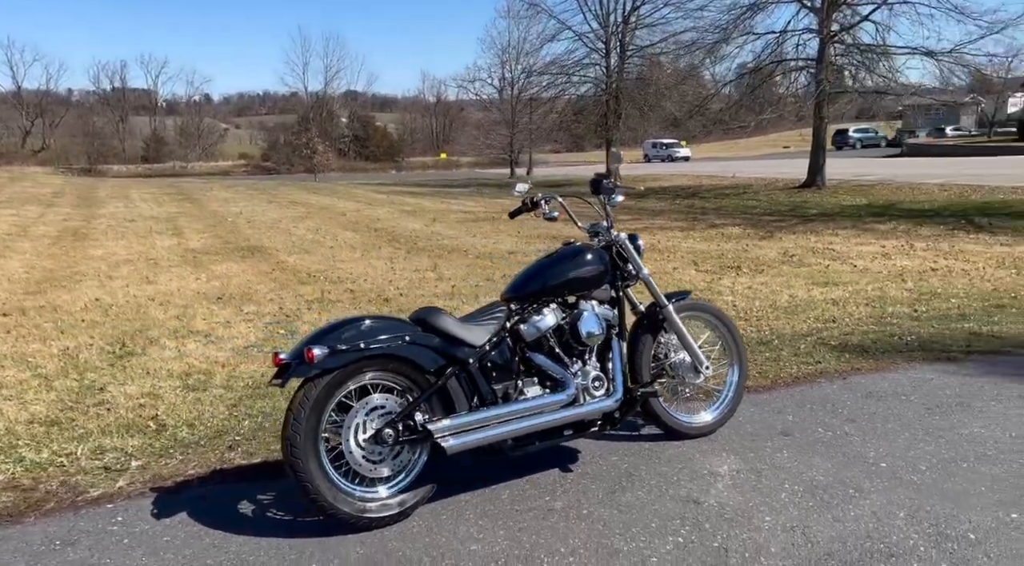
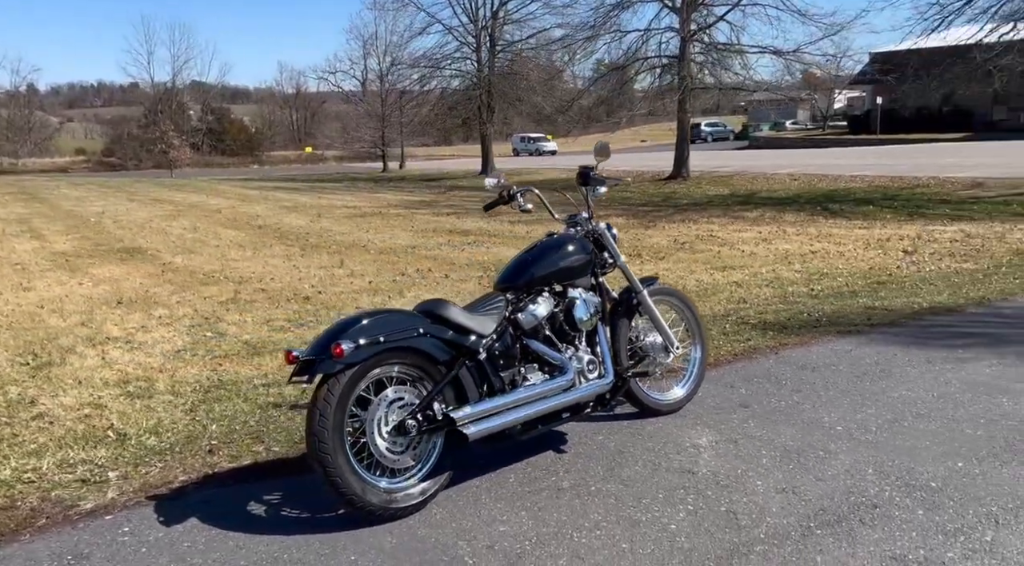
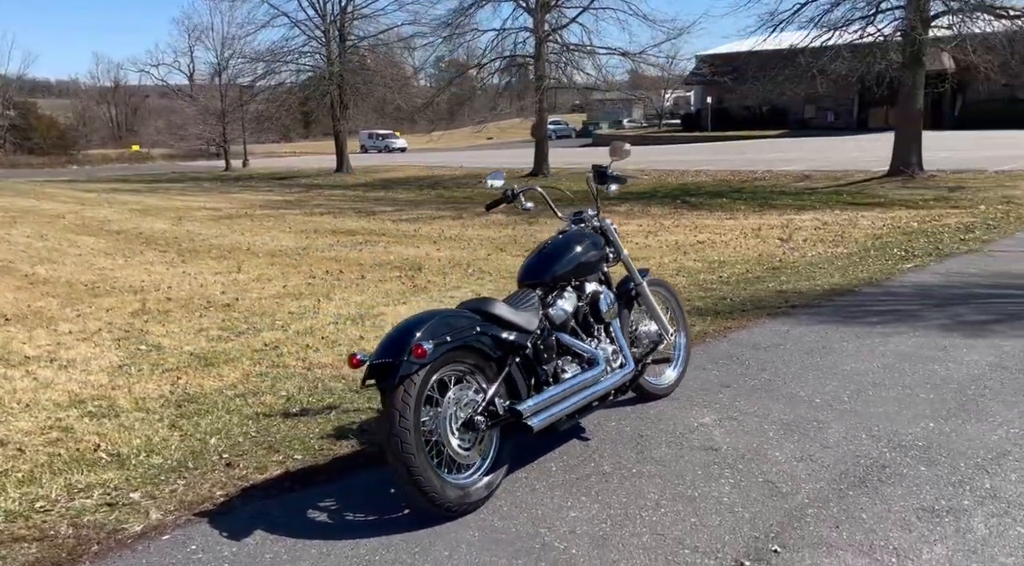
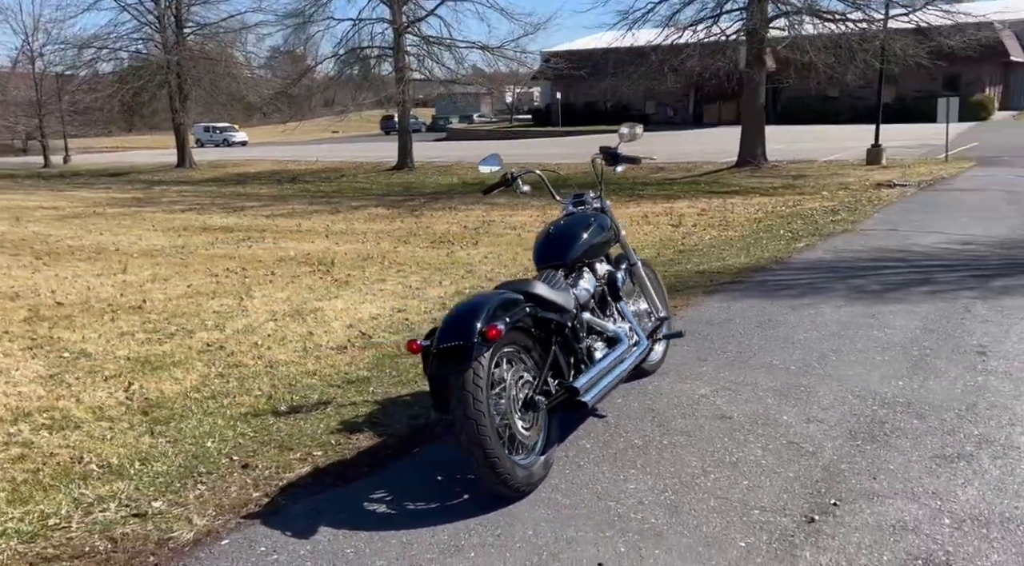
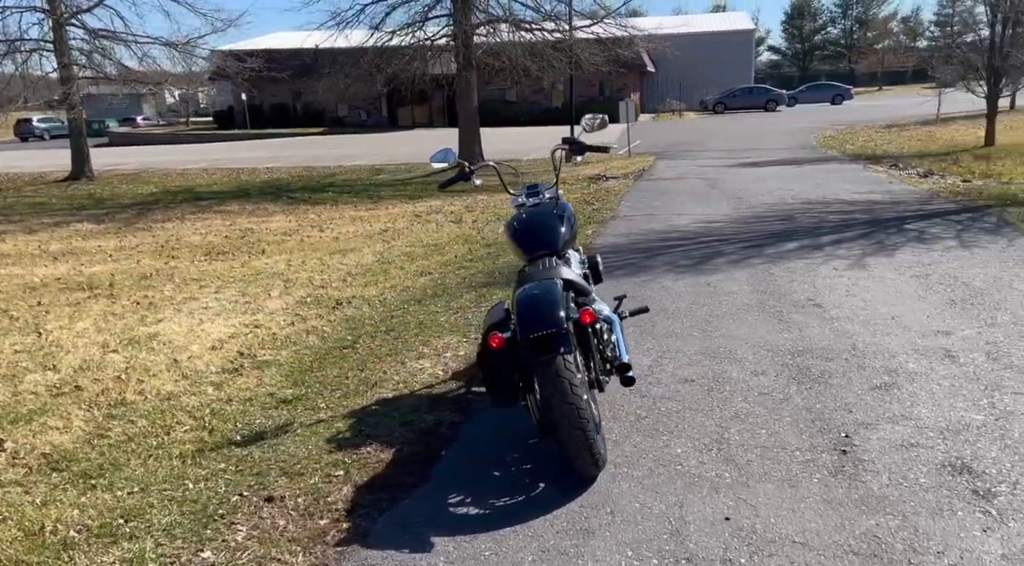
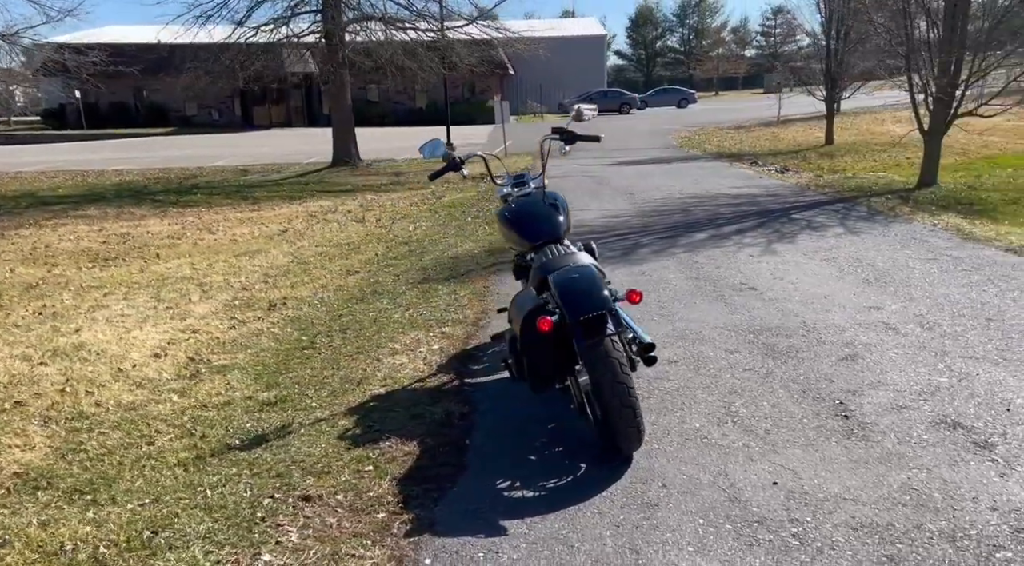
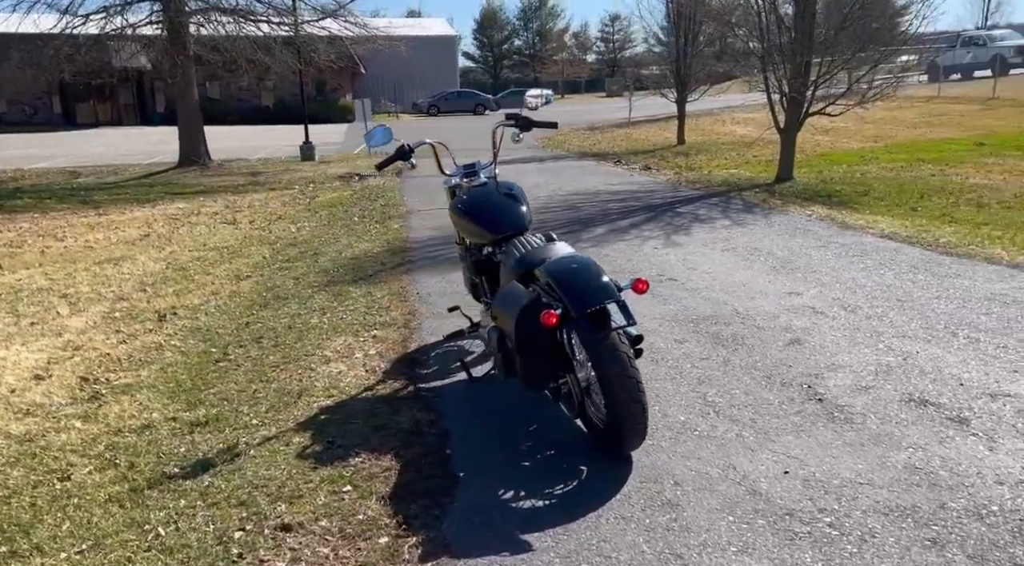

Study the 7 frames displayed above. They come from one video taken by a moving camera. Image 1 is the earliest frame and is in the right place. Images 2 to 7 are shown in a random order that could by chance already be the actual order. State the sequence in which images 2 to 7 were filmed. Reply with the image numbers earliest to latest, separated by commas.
2, 3, 4, 5, 6, 7
